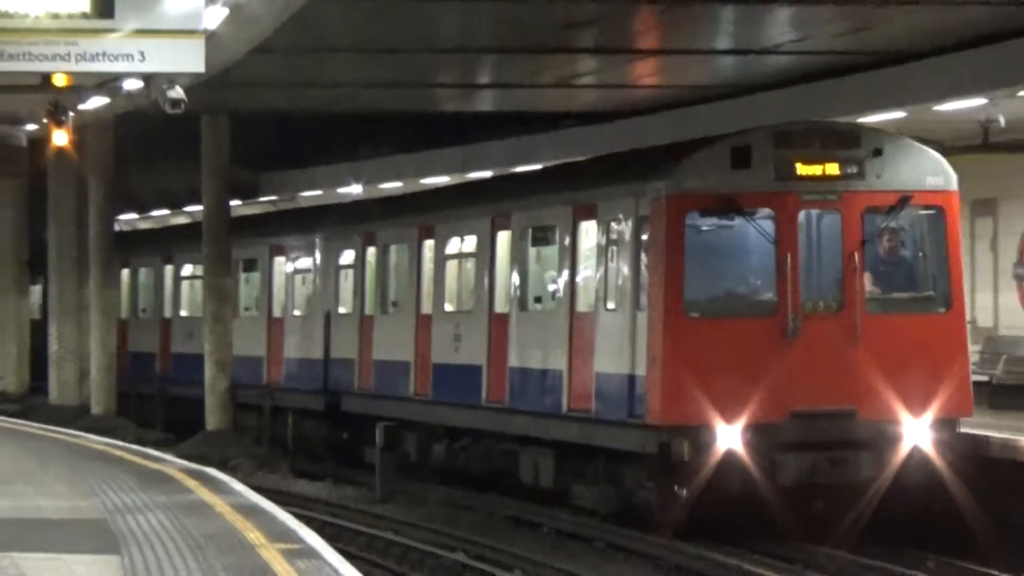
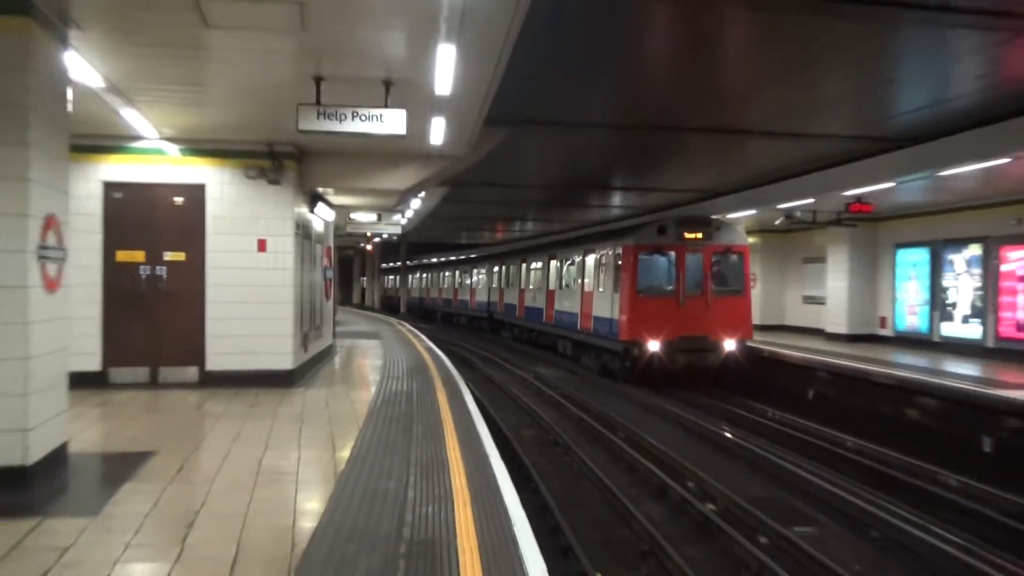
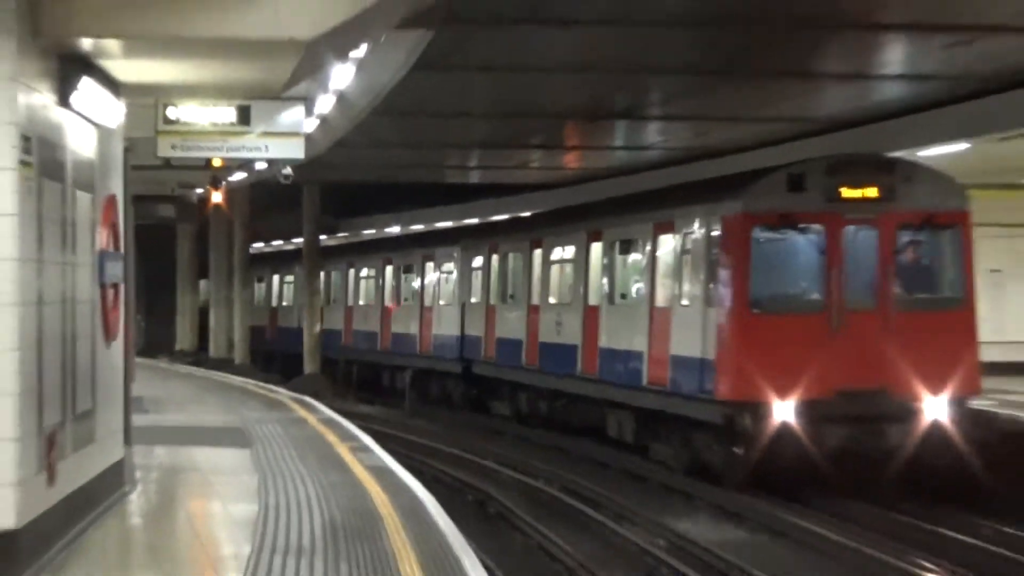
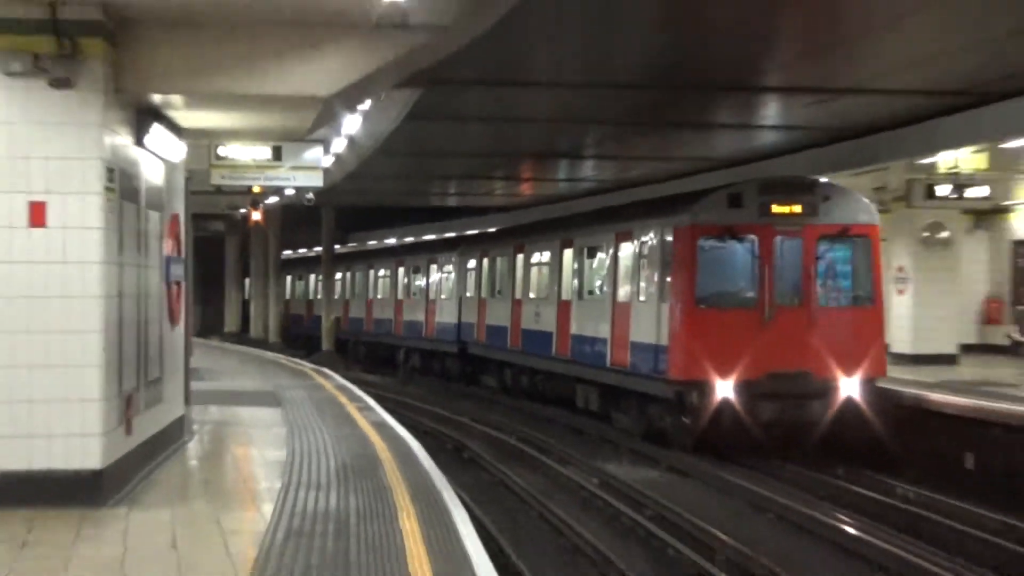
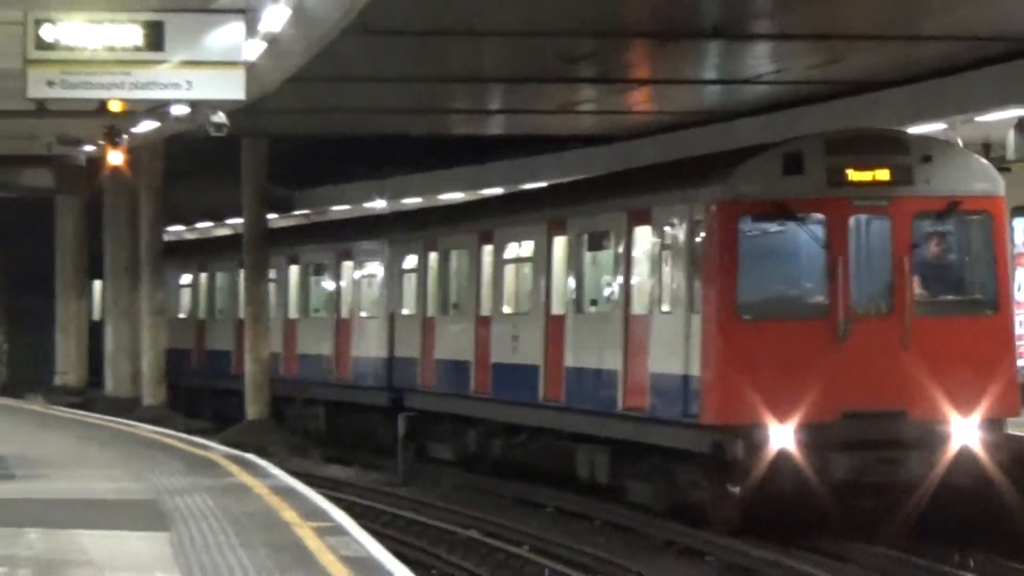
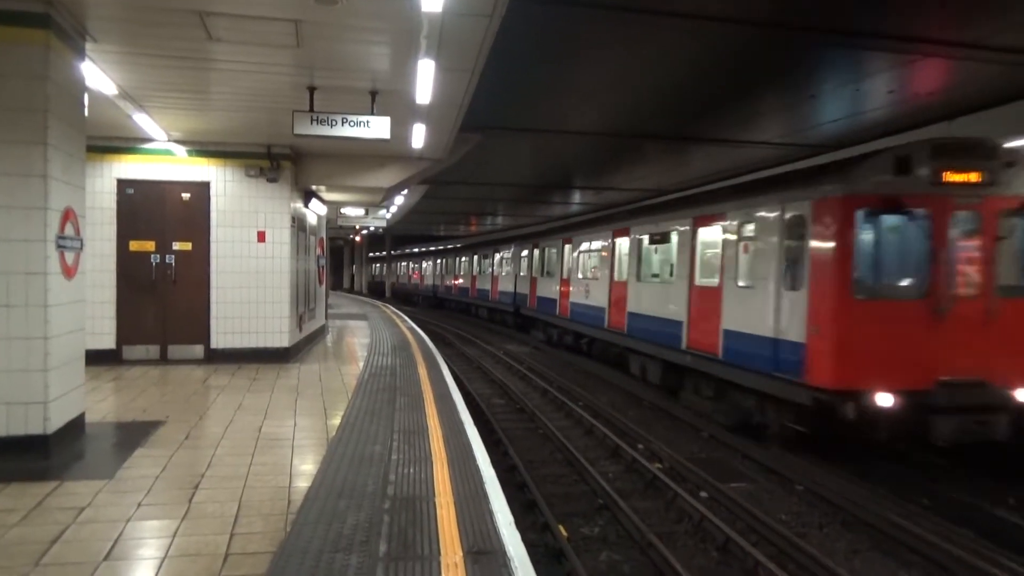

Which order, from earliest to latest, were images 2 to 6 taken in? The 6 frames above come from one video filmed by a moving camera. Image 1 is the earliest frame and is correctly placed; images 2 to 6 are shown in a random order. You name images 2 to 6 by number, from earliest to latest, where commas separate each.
5, 3, 4, 2, 6
